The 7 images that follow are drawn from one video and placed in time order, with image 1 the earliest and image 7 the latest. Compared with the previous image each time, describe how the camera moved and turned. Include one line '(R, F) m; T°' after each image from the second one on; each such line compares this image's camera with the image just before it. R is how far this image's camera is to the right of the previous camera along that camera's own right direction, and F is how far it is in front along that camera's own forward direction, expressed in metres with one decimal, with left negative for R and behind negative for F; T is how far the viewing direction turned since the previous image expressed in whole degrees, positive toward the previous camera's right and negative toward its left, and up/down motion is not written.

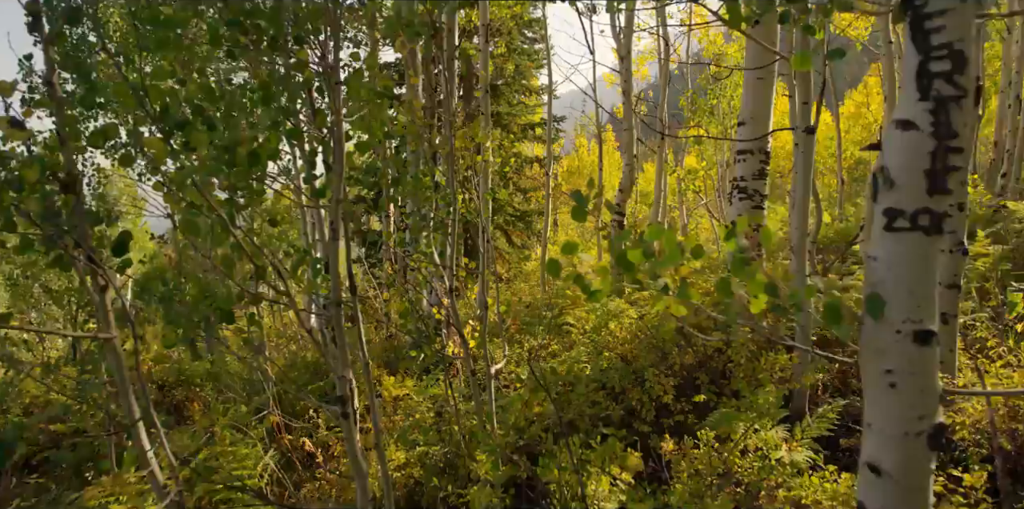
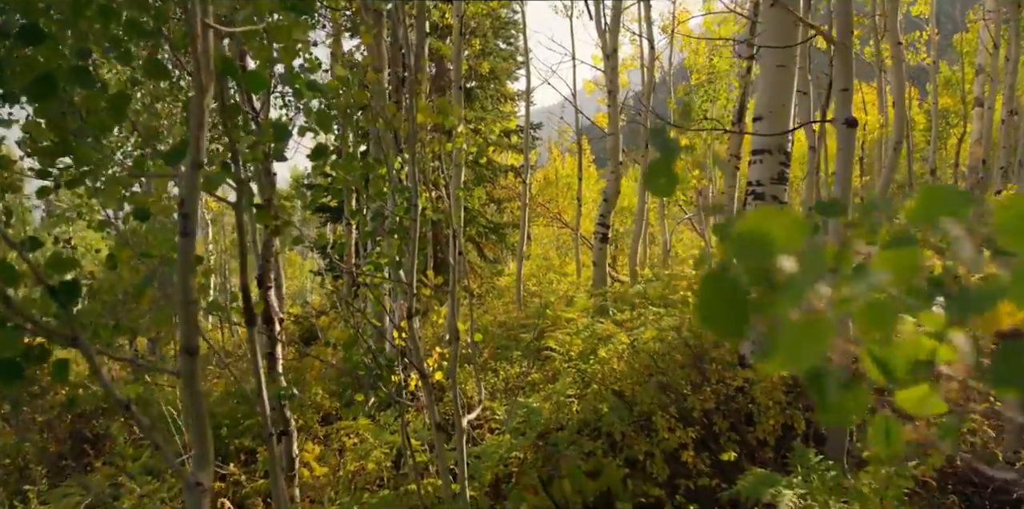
(0.0, +1.3) m; +2°
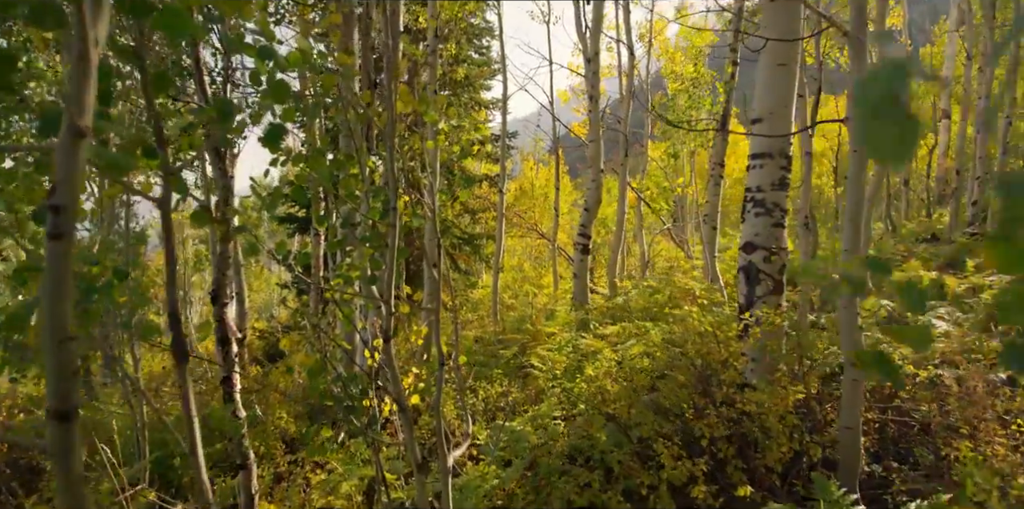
(-0.1, +0.5) m; +2°
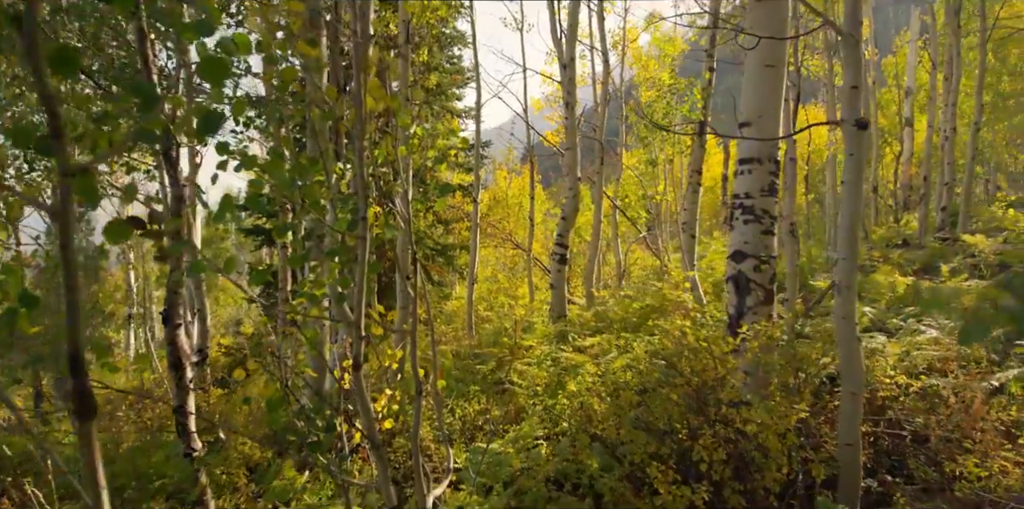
(0.0, +0.3) m; +2°
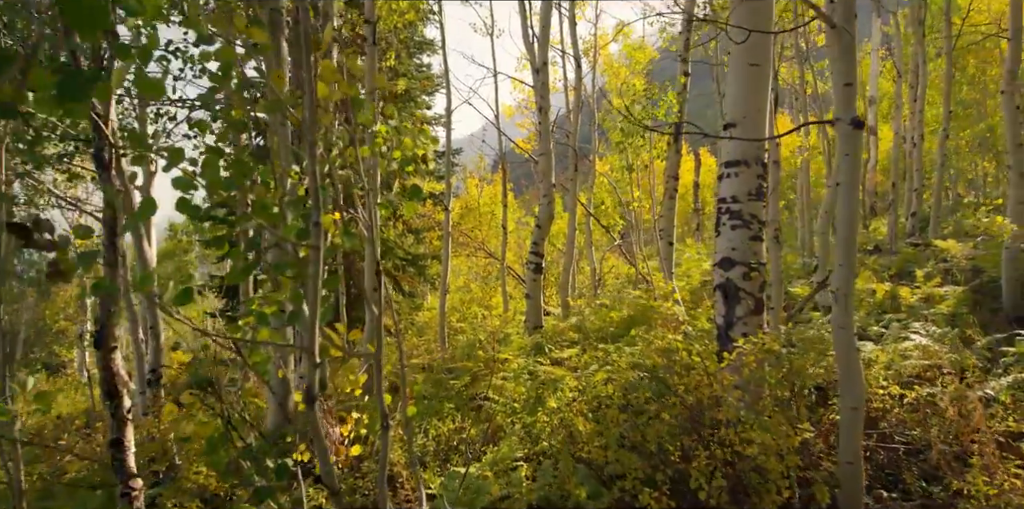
(0.0, +0.4) m; +2°
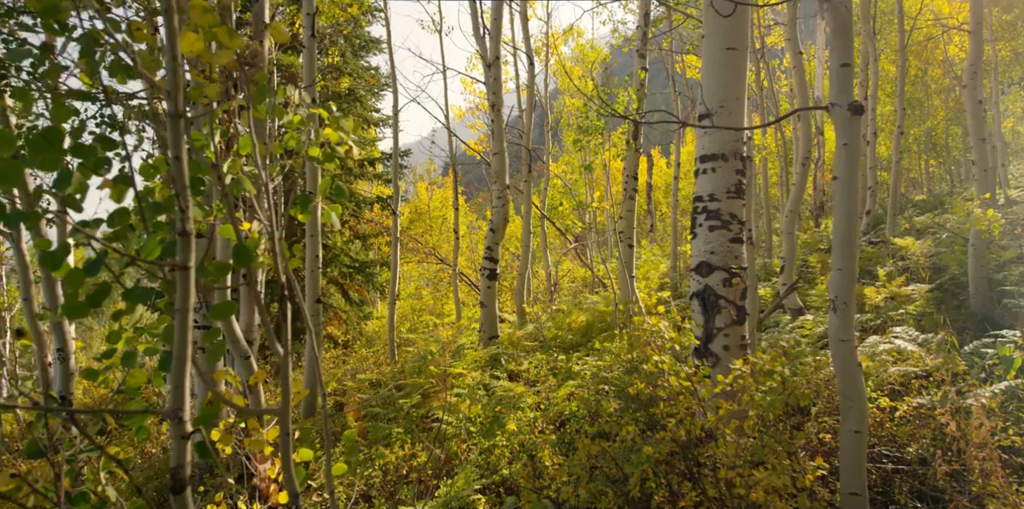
(0.0, +0.7) m; +3°
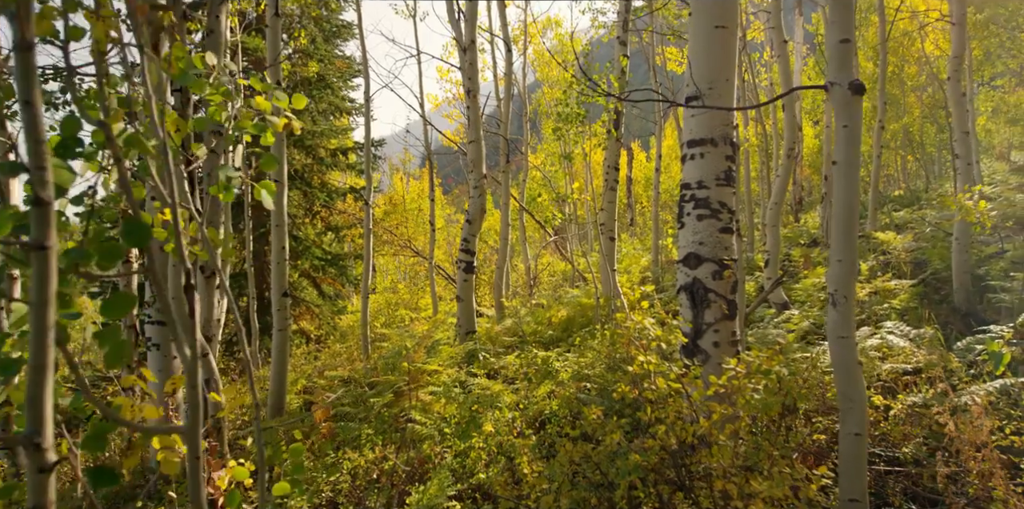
(0.0, +0.3) m; +1°
